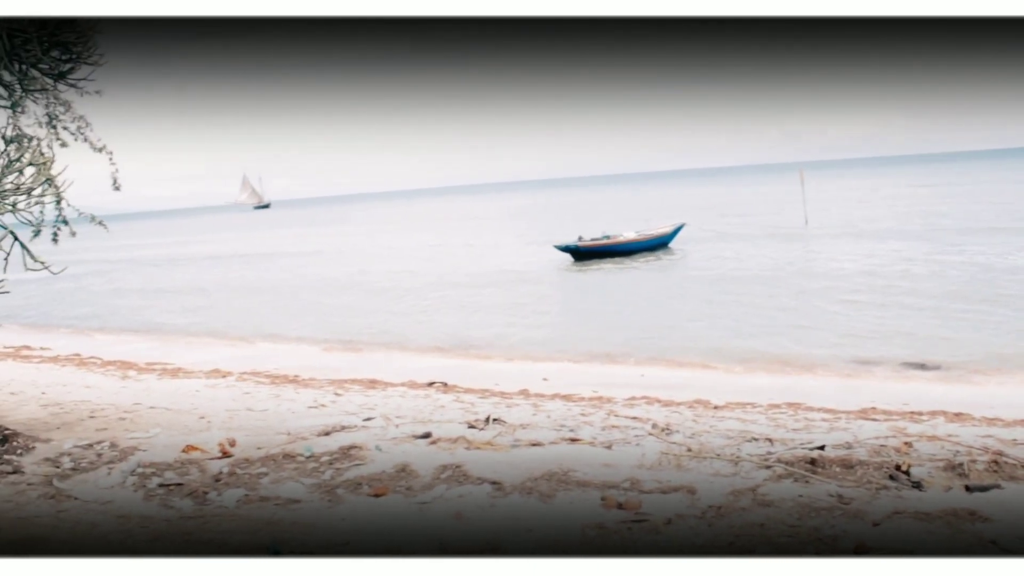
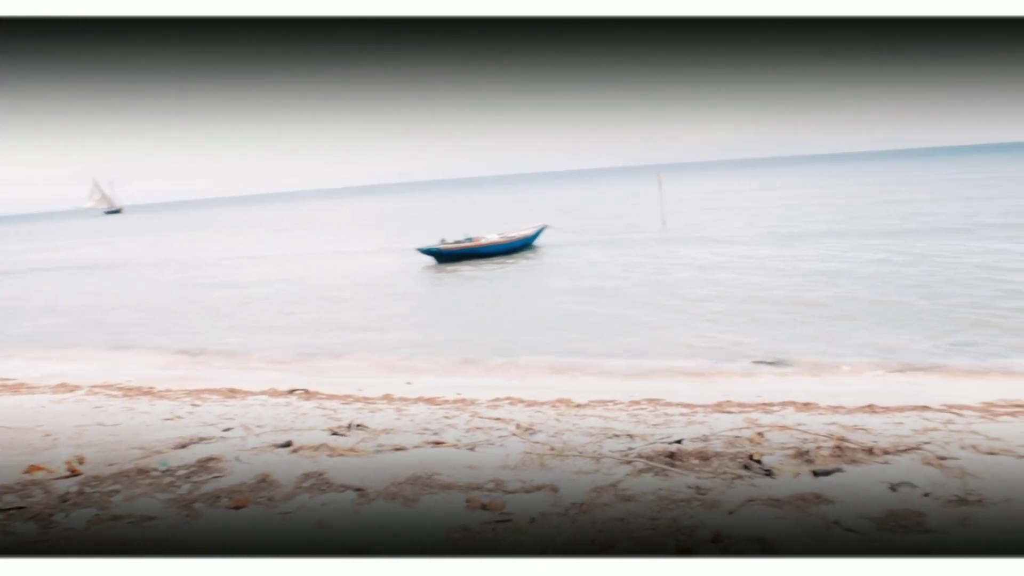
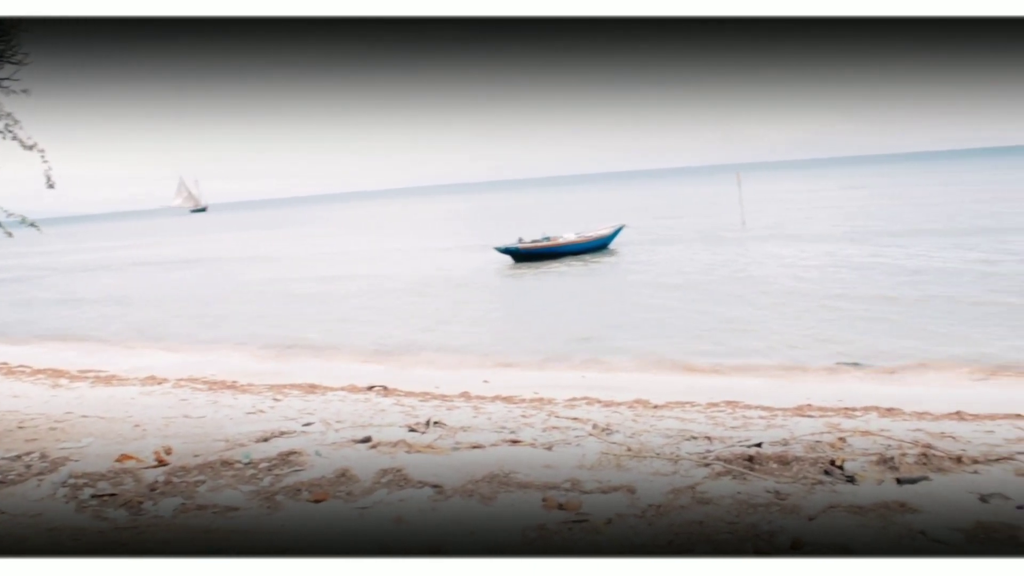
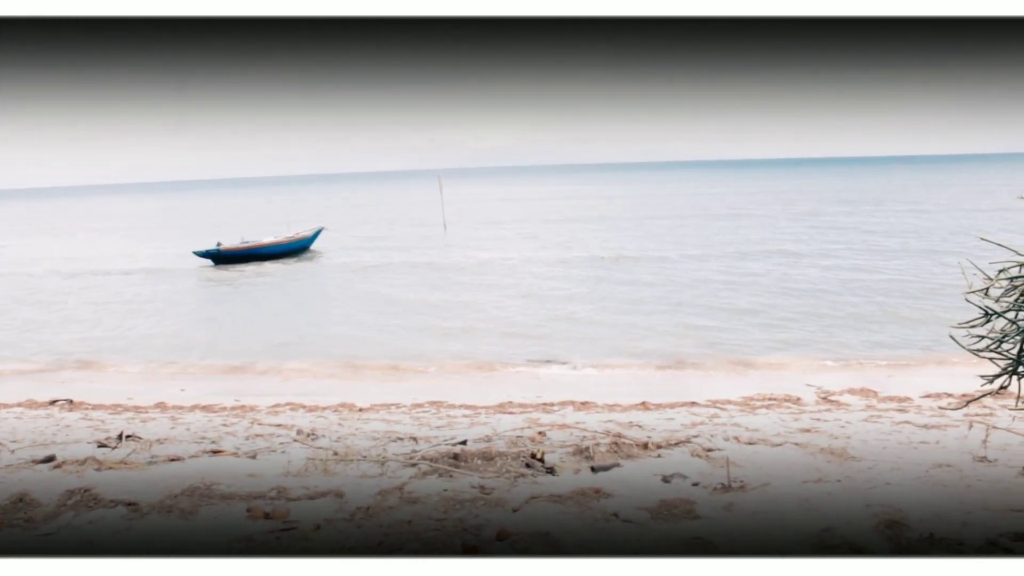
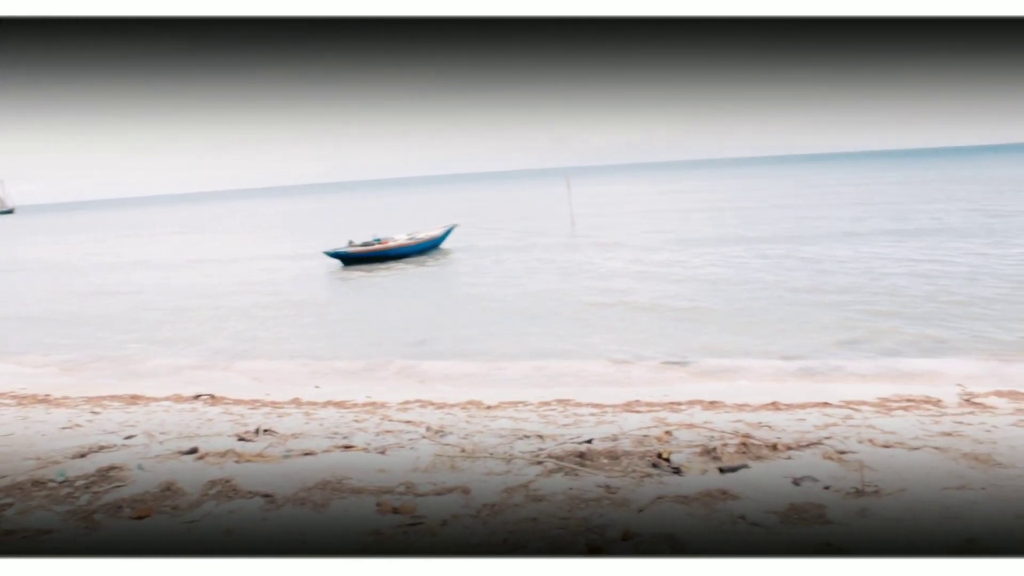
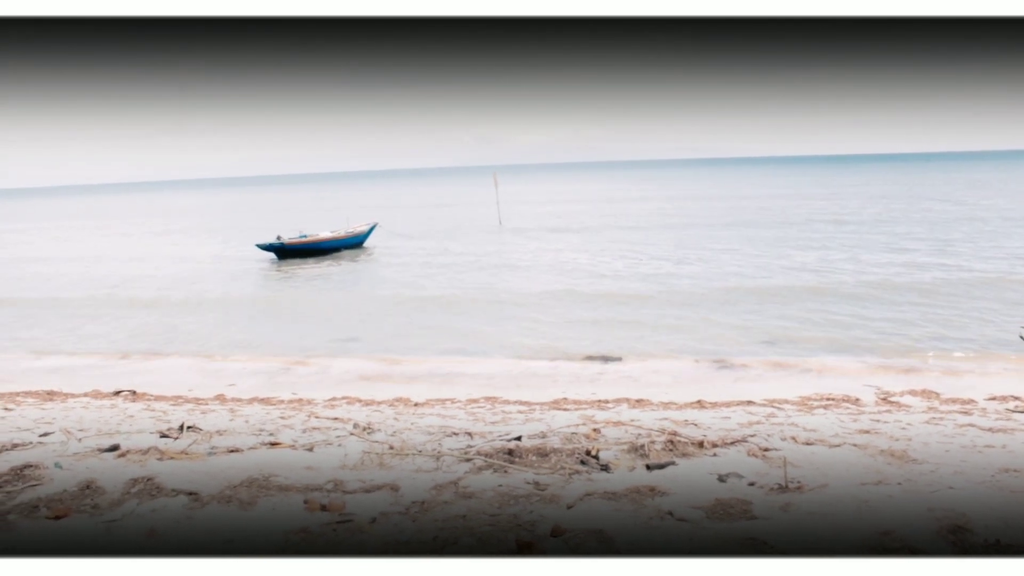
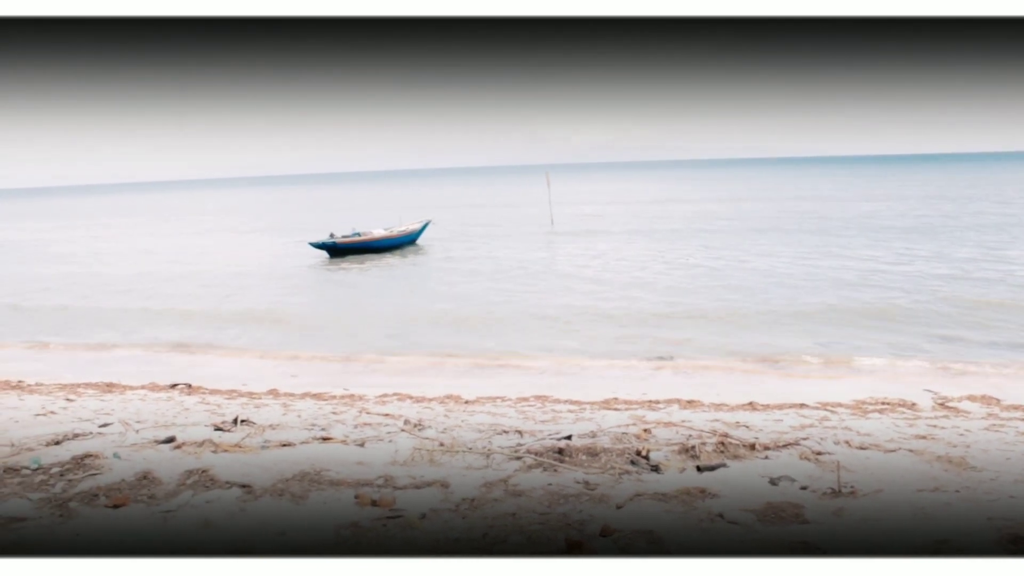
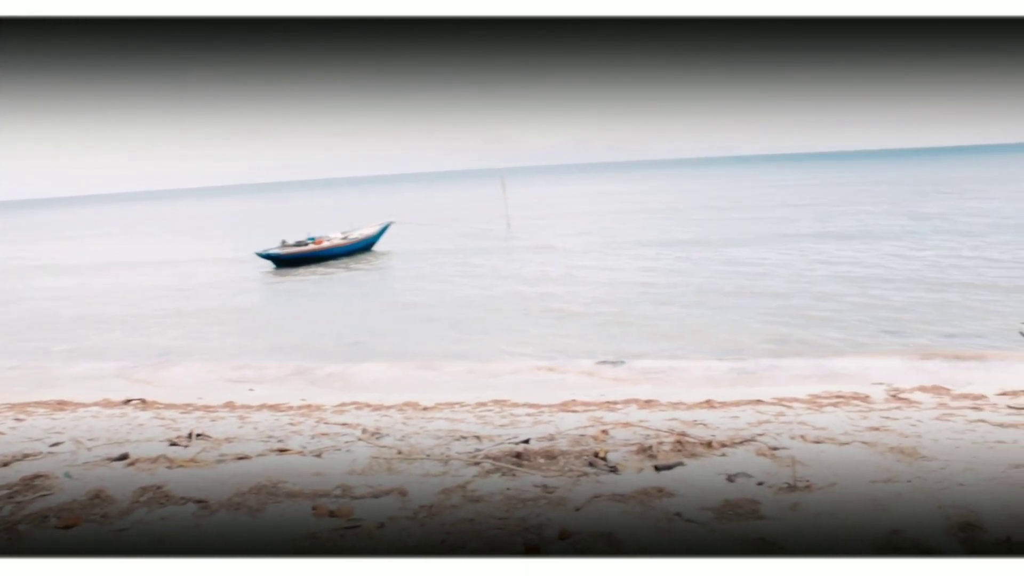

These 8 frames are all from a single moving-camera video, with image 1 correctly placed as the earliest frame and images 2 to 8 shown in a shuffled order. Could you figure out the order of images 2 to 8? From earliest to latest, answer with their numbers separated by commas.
3, 2, 5, 8, 4, 6, 7
